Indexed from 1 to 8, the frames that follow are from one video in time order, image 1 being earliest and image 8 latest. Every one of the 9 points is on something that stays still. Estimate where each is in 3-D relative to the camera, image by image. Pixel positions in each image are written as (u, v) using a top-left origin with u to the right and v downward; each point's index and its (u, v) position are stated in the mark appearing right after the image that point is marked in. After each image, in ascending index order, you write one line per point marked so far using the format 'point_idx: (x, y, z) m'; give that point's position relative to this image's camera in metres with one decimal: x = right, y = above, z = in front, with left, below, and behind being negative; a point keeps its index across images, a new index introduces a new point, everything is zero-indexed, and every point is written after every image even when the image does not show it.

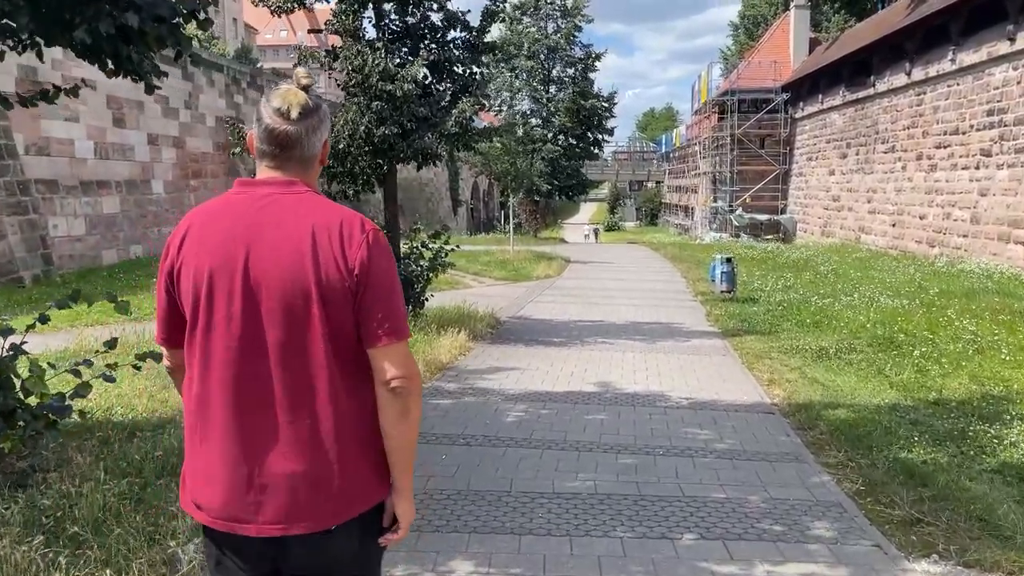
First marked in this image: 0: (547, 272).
0: (+0.8, +0.4, +19.4) m
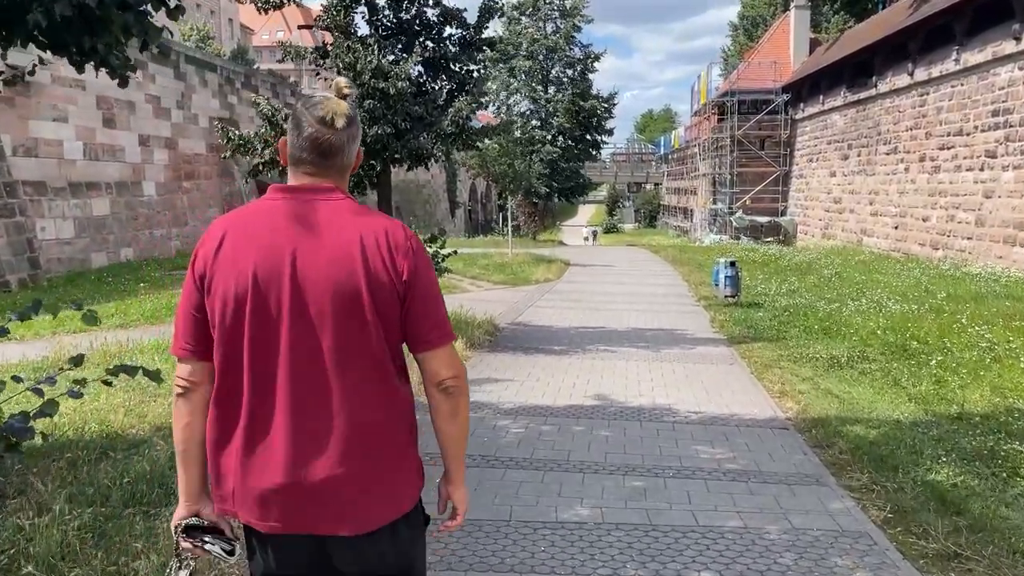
0: (+0.8, +0.3, +19.1) m
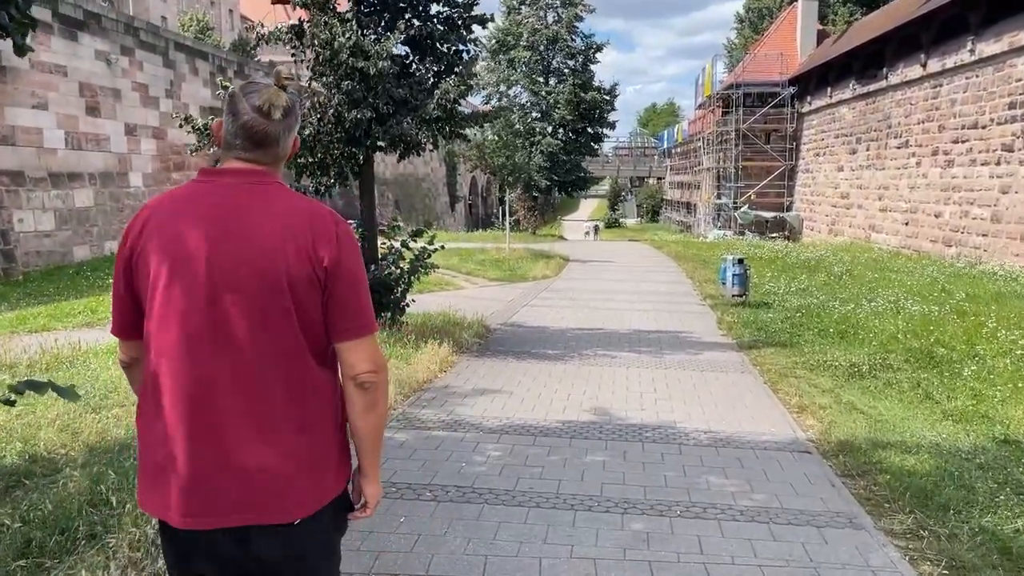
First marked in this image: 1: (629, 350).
0: (+0.7, +0.3, +18.3) m
1: (+1.3, -0.7, +8.9) m
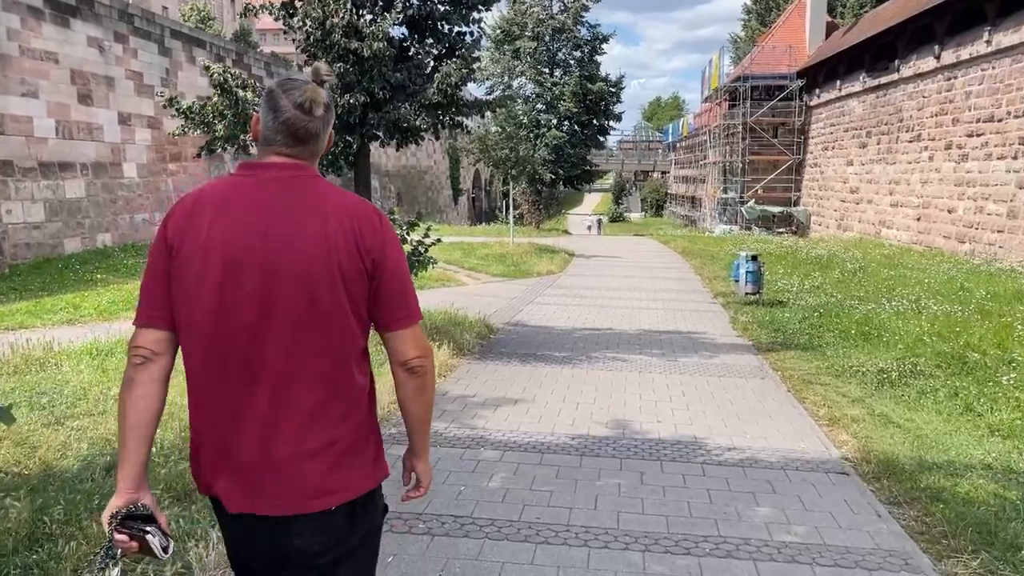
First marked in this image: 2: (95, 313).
0: (+0.8, +0.4, +17.8) m
1: (+1.3, -0.7, +8.4) m
2: (-5.2, -0.3, +10.1) m
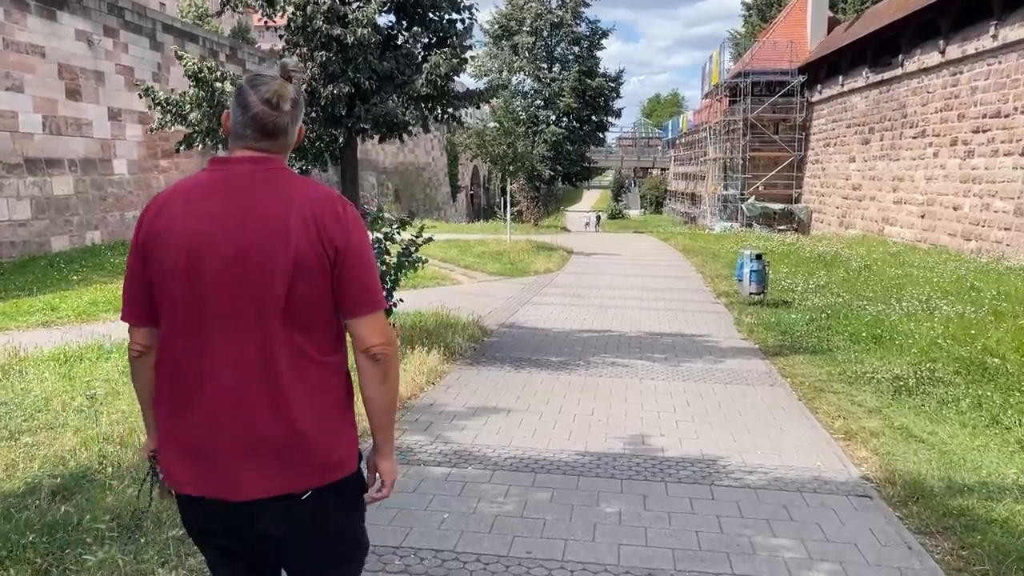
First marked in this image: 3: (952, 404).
0: (+0.7, +0.5, +17.4) m
1: (+1.3, -0.7, +8.0) m
2: (-5.2, -0.3, +9.7) m
3: (+3.3, -0.9, +6.1) m
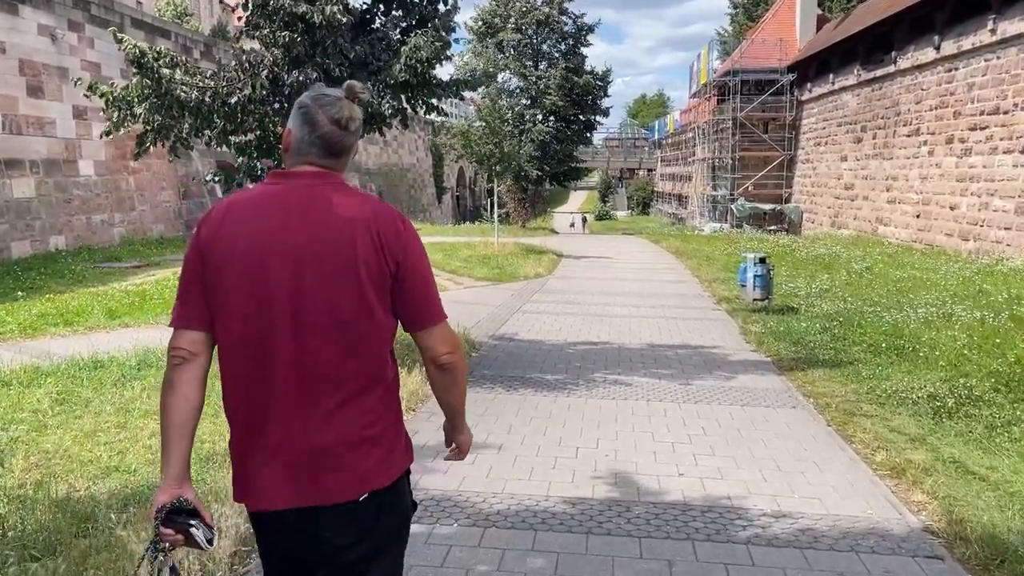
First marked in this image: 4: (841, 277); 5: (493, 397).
0: (+0.5, +0.4, +16.6) m
1: (+1.2, -0.8, +7.2) m
2: (-5.4, -0.4, +8.8) m
3: (+3.3, -0.9, +5.4) m
4: (+6.2, +0.2, +15.4) m
5: (-0.2, -0.9, +6.3) m
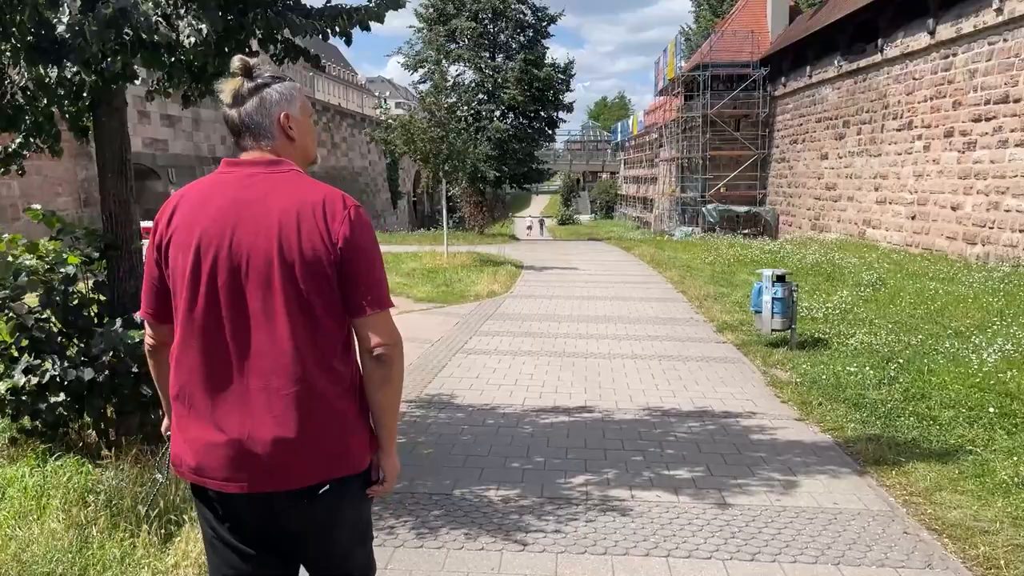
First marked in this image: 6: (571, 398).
0: (-0.4, 0.0, +13.8) m
1: (+0.8, -1.1, +4.5) m
2: (-5.8, -0.8, +5.7) m
3: (+2.9, -1.2, +2.7) m
4: (+5.4, -0.1, +12.8) m
5: (-0.6, -1.2, +3.5) m
6: (+0.5, -0.9, +6.3) m
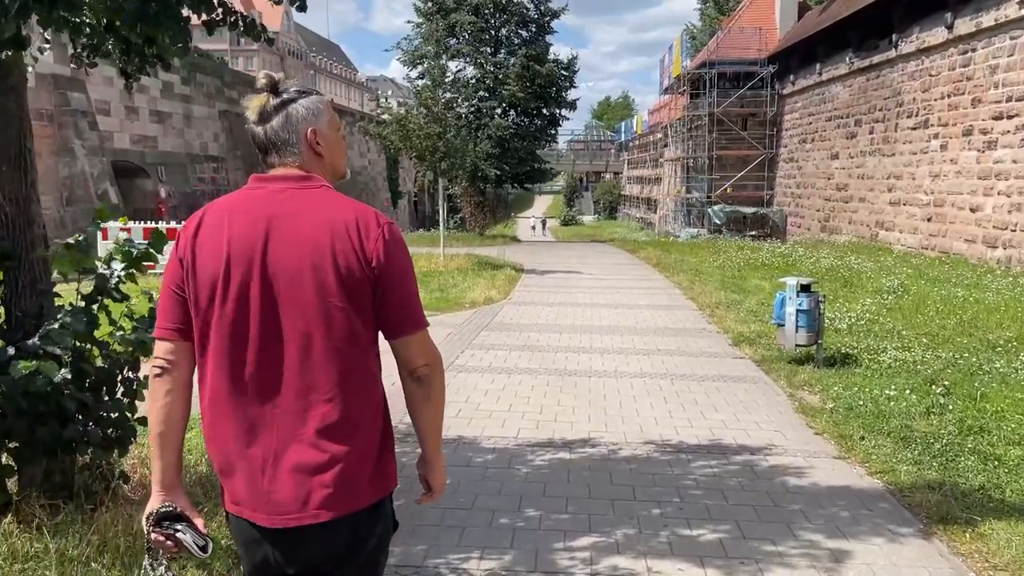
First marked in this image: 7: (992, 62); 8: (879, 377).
0: (-0.4, -0.1, +13.0) m
1: (+0.7, -1.2, +3.6) m
2: (-5.9, -0.9, +4.9) m
3: (+2.9, -1.3, +1.9) m
4: (+5.4, -0.2, +12.0) m
5: (-0.6, -1.2, +2.6) m
6: (+0.4, -0.9, +5.5) m
7: (+11.6, +5.5, +19.6) m
8: (+3.1, -0.8, +6.9) m
